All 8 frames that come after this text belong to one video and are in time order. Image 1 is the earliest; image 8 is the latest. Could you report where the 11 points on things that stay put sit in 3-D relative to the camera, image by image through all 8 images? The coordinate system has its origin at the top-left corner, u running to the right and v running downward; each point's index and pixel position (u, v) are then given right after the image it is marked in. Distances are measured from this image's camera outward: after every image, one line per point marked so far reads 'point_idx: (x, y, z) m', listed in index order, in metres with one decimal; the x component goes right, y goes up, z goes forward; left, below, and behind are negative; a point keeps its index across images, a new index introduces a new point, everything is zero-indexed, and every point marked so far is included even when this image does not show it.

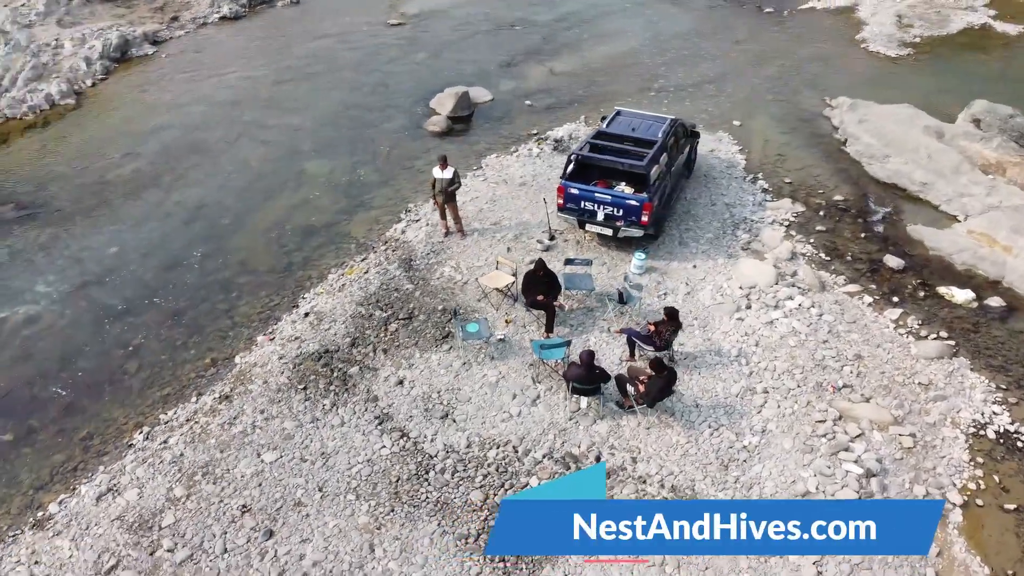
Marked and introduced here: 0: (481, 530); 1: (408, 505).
0: (-0.4, -2.8, +9.4) m
1: (-1.3, -2.6, +9.7) m
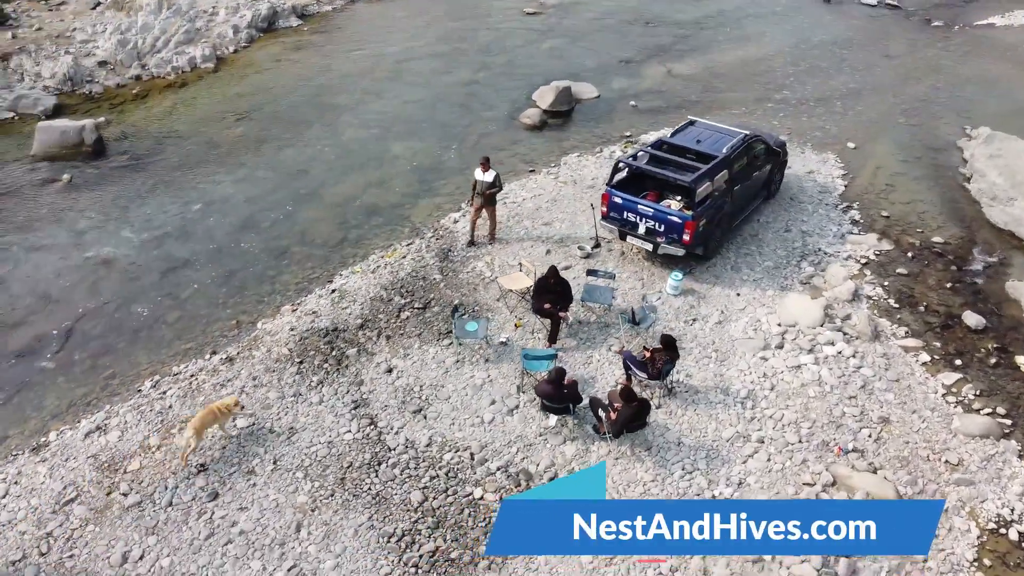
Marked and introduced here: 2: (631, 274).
0: (-1.2, -2.8, +9.3) m
1: (-2.0, -2.5, +9.8) m
2: (+2.0, +0.2, +13.8) m
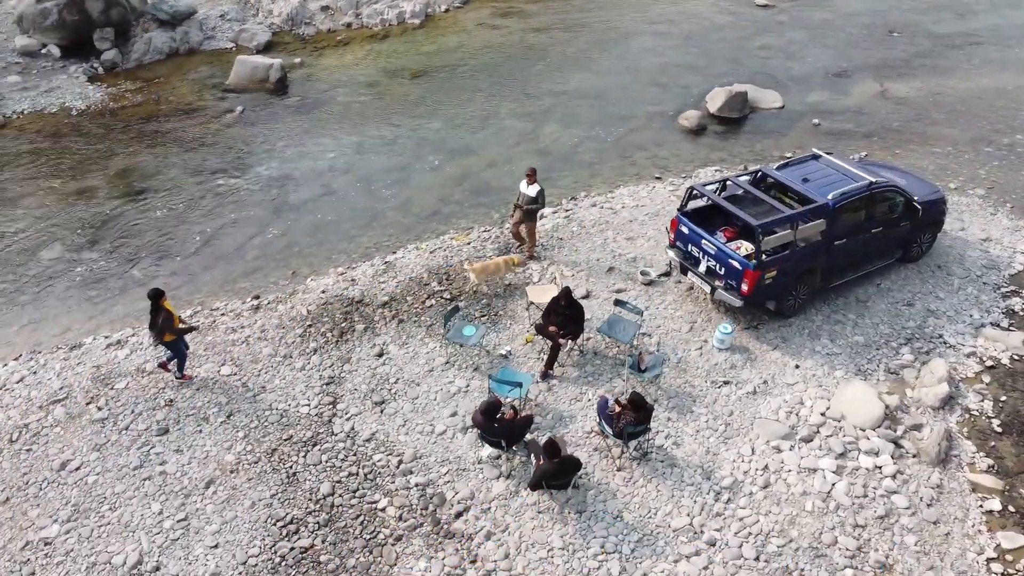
0: (-2.5, -2.6, +9.2) m
1: (-3.0, -2.2, +9.9) m
2: (+2.6, -0.4, +12.3) m
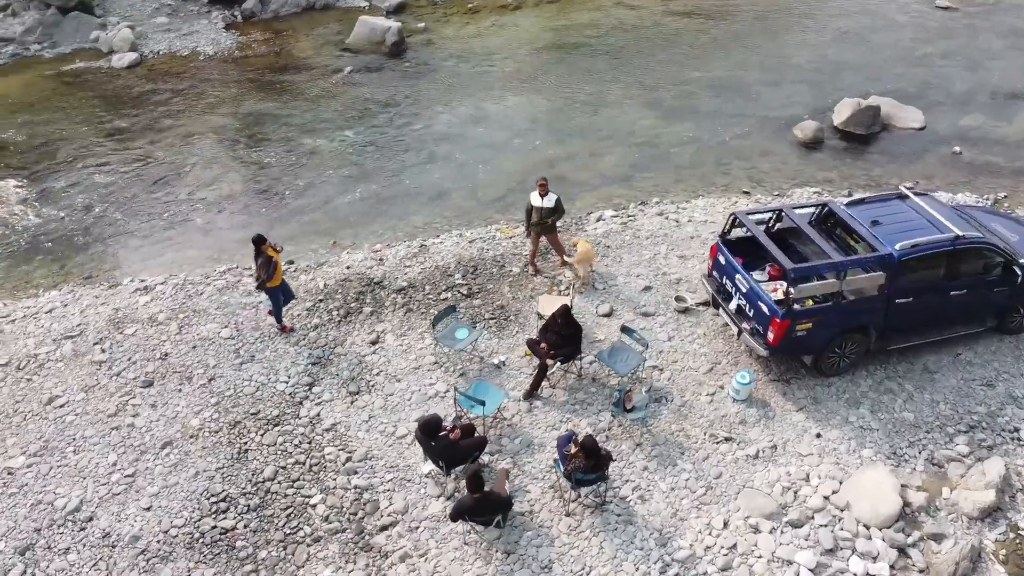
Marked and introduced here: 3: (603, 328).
0: (-3.2, -2.4, +9.2) m
1: (-3.5, -1.8, +9.9) m
2: (+2.6, -0.9, +11.1) m
3: (+1.3, -0.6, +11.5) m
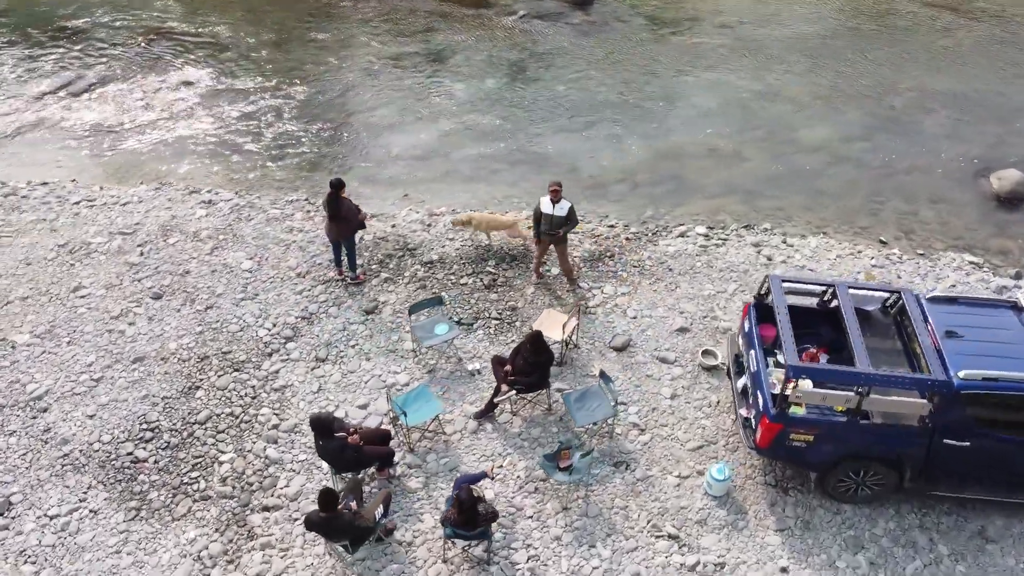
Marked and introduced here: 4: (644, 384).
0: (-4.1, -1.6, +9.4) m
1: (-4.0, -1.0, +10.1) m
2: (+2.2, -1.6, +9.4) m
3: (+1.1, -1.0, +10.1) m
4: (+1.6, -1.2, +9.9) m
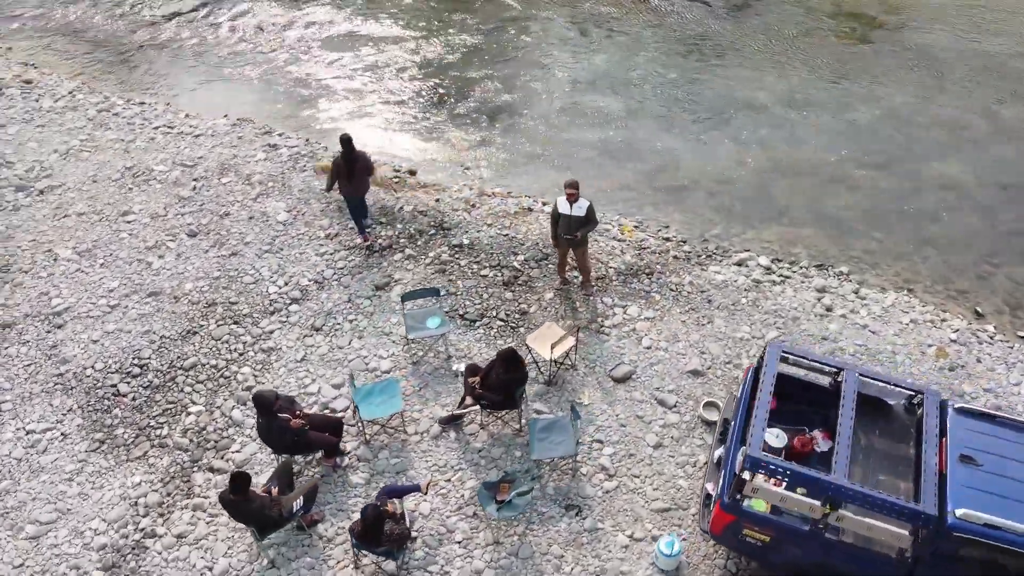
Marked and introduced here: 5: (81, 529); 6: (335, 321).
0: (-4.4, -0.9, +9.7) m
1: (-4.0, -0.3, +10.3) m
2: (+1.7, -2.1, +8.4) m
3: (+0.9, -1.2, +9.3) m
4: (+1.3, -1.5, +9.0) m
5: (-4.3, -2.4, +8.1) m
6: (-2.2, -0.4, +10.2) m
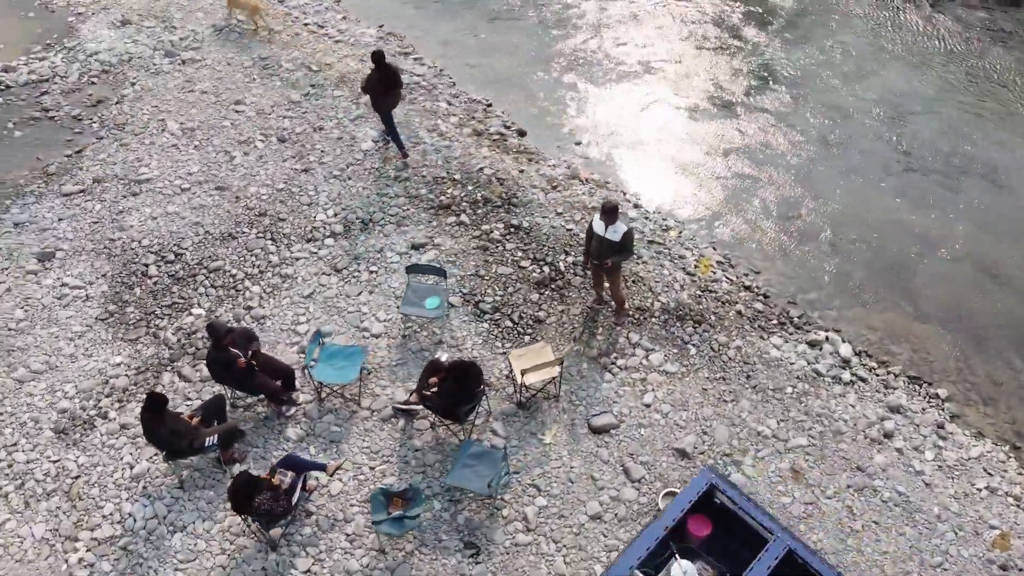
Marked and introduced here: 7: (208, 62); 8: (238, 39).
0: (-4.2, +0.4, +10.2) m
1: (-3.5, +0.9, +10.6) m
2: (+0.7, -2.6, +7.5) m
3: (+0.5, -1.5, +8.4) m
4: (+0.7, -2.0, +8.1) m
5: (-5.0, -1.1, +8.9) m
6: (-1.9, +0.3, +10.0) m
7: (-4.8, +3.6, +12.8) m
8: (-4.5, +4.1, +13.3) m
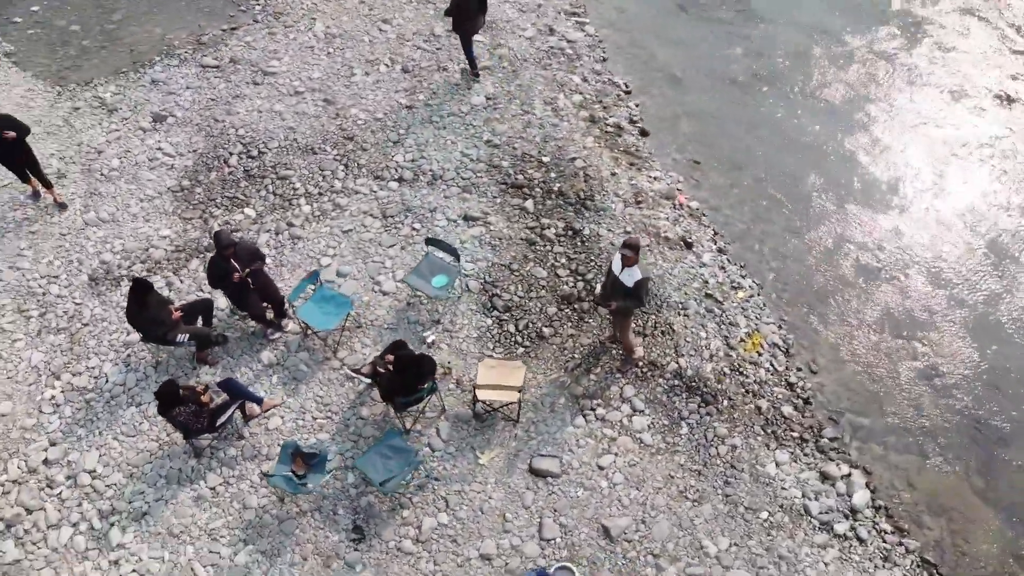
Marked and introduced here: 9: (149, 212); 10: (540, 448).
0: (-3.3, +1.7, +10.6) m
1: (-2.4, +2.0, +10.8) m
2: (-0.6, -2.8, +7.2) m
3: (-0.1, -1.7, +8.0) m
4: (-0.2, -2.2, +7.7) m
5: (-4.9, +0.6, +9.8) m
6: (-1.3, +0.8, +9.9) m
7: (-2.1, +5.0, +12.9) m
8: (-1.5, +5.4, +13.2) m
9: (-4.5, +0.9, +10.0) m
10: (+0.3, -1.6, +8.1) m
